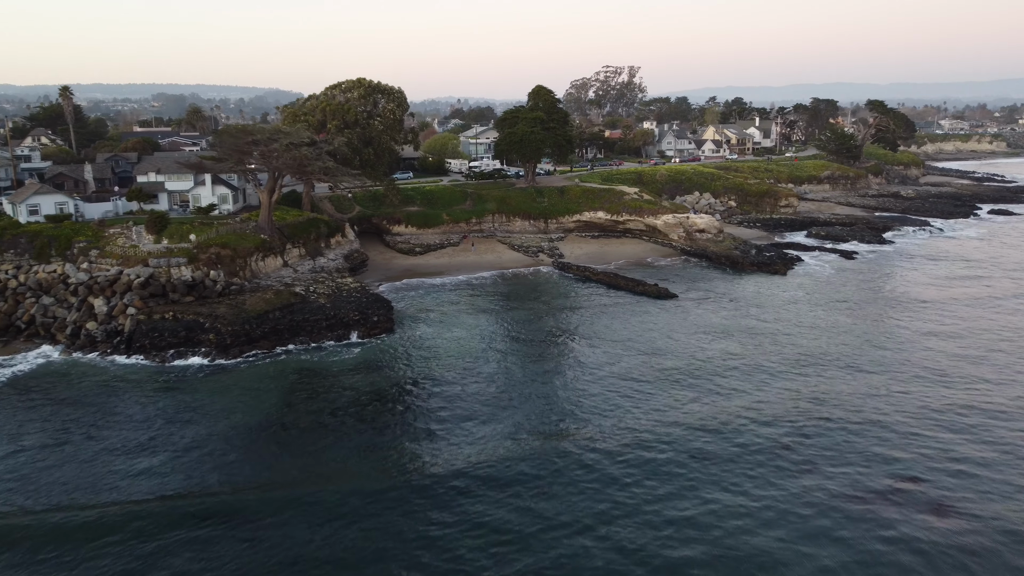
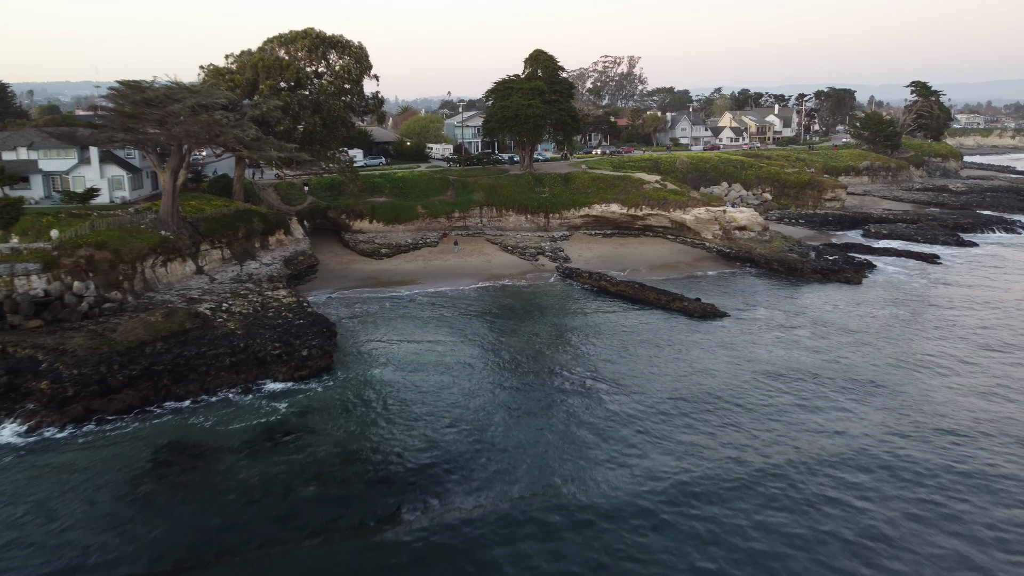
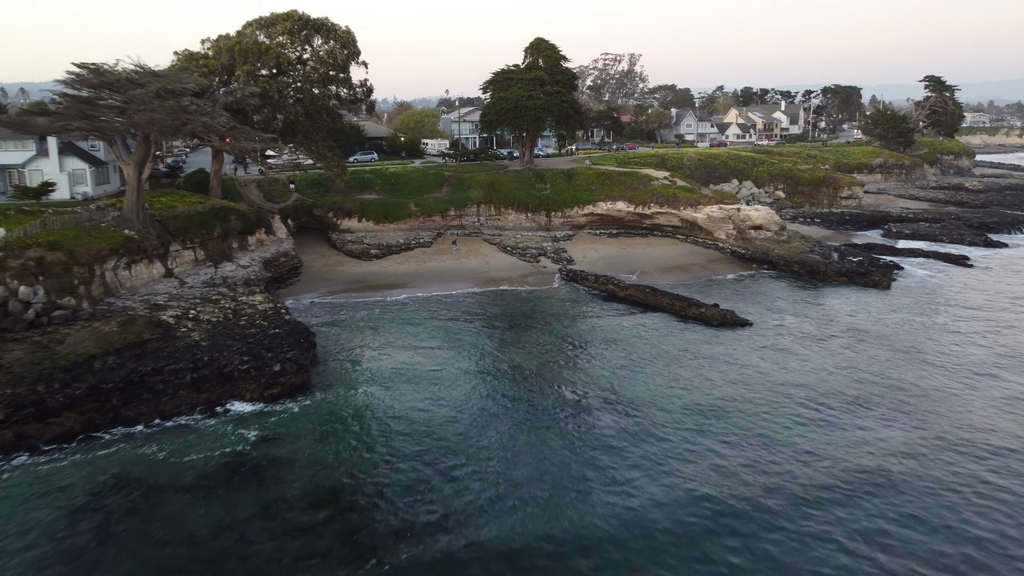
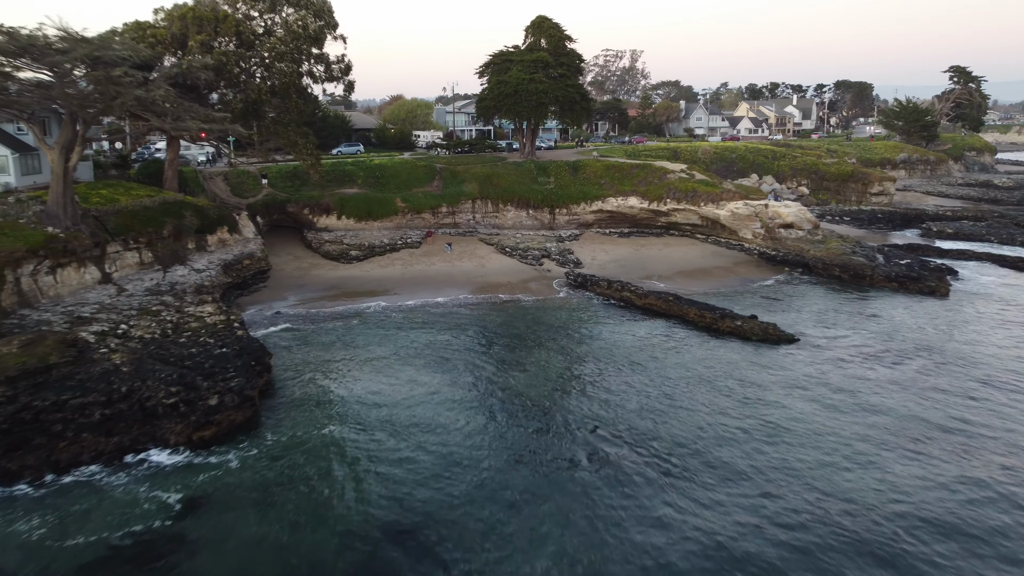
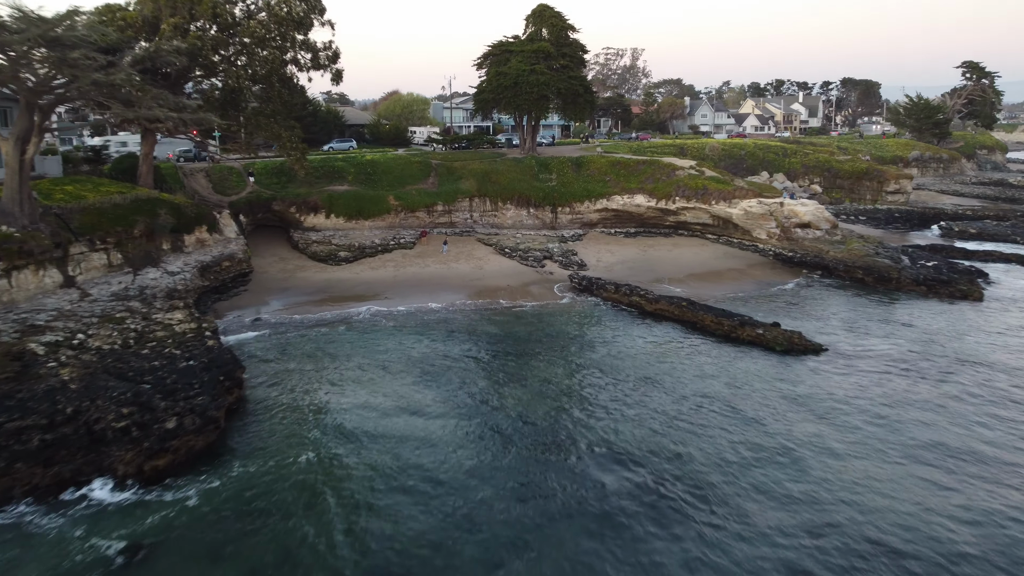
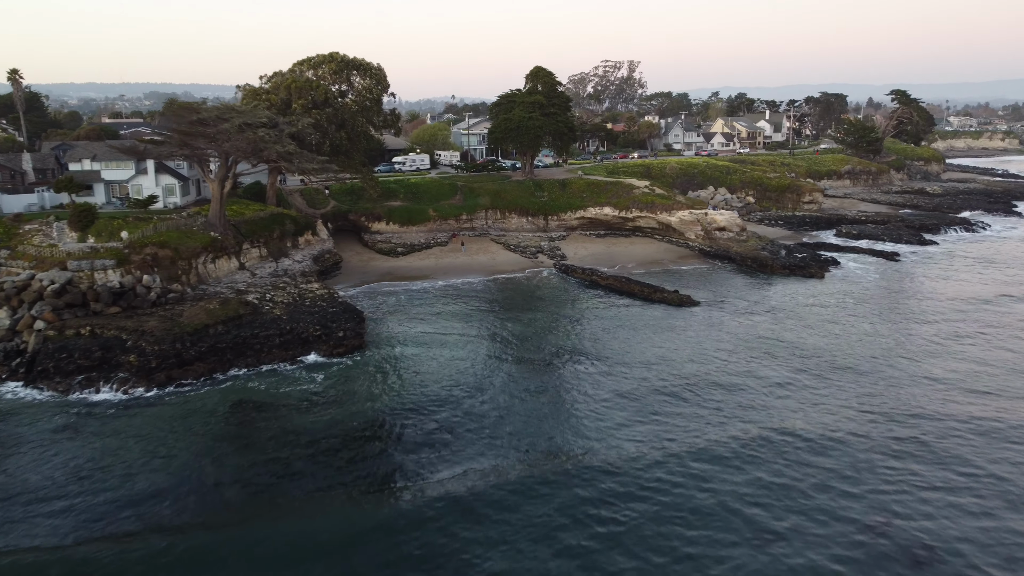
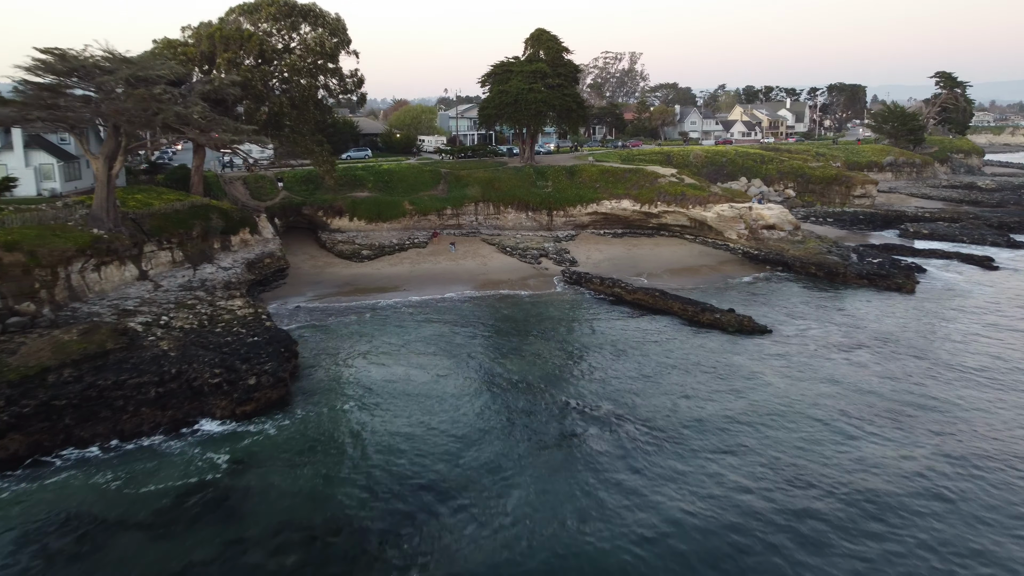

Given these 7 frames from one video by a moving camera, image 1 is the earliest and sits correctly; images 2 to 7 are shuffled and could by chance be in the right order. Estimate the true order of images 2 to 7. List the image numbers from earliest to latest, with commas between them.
6, 2, 3, 7, 4, 5
